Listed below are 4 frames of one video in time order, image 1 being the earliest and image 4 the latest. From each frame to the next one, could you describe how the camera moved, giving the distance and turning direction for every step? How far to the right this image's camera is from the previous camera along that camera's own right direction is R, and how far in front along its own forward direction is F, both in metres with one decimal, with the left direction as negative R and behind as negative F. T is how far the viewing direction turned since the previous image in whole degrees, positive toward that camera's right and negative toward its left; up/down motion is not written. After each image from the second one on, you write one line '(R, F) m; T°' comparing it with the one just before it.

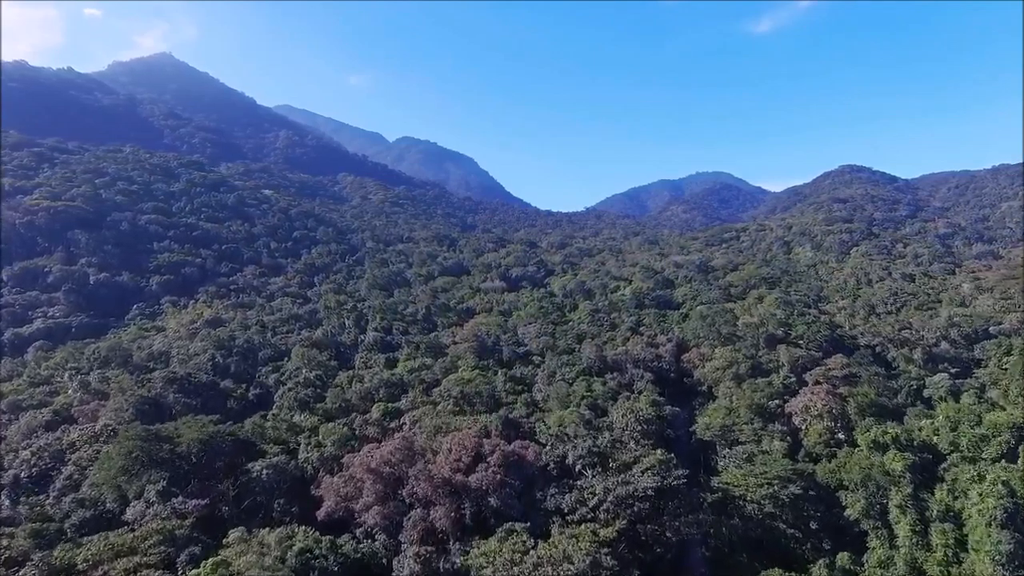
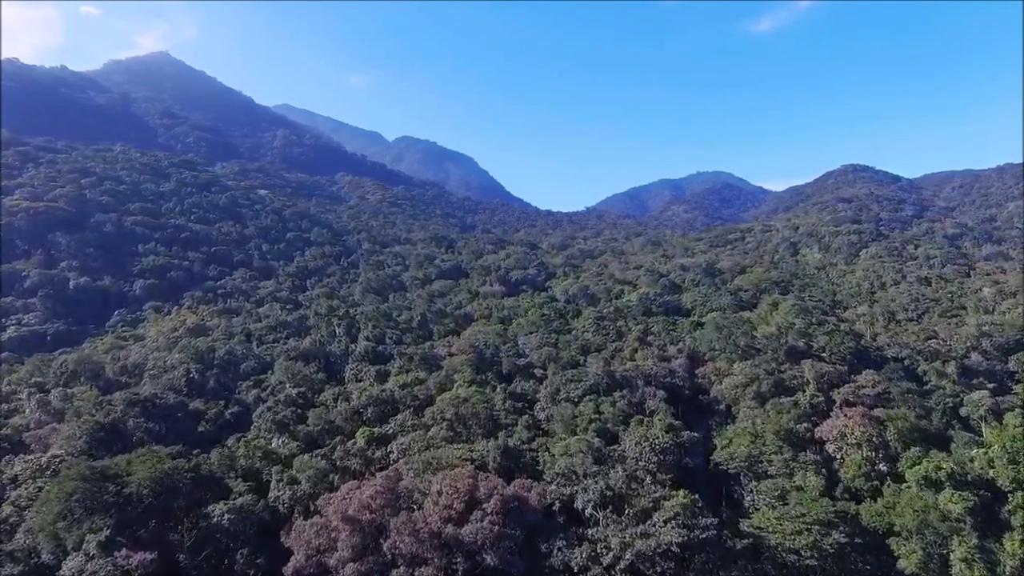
(0.0, +2.9) m; 0°
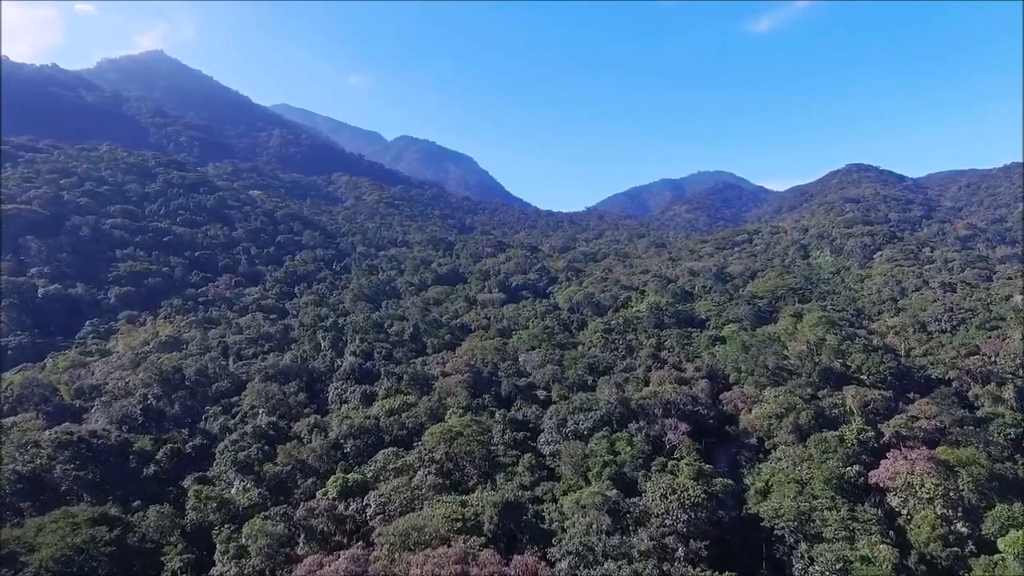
(0.0, +4.0) m; 0°
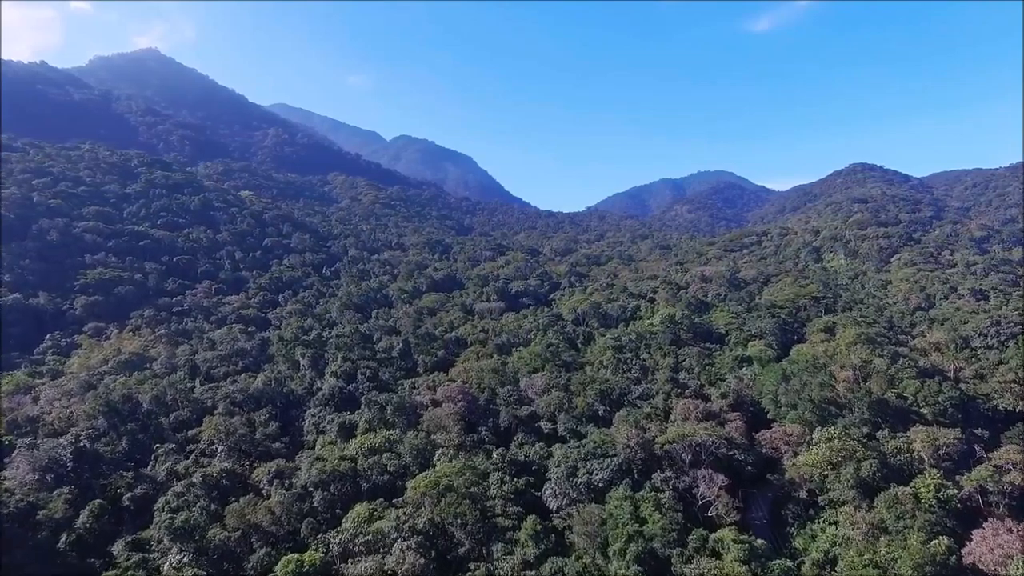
(0.0, +4.7) m; 0°
